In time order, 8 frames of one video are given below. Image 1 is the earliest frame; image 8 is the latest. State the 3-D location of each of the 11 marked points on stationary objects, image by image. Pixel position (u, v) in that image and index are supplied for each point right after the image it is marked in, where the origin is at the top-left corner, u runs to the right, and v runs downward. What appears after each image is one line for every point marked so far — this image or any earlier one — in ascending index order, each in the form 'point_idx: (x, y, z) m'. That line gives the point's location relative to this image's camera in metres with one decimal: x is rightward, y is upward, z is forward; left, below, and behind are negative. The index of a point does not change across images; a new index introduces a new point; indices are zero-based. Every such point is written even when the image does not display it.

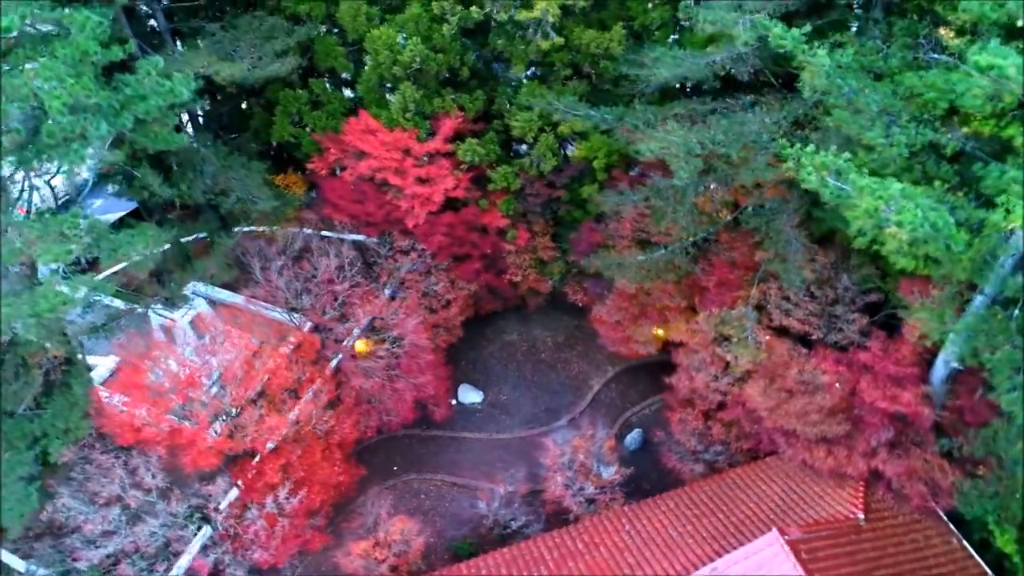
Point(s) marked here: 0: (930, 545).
0: (+6.5, -4.0, +11.3) m
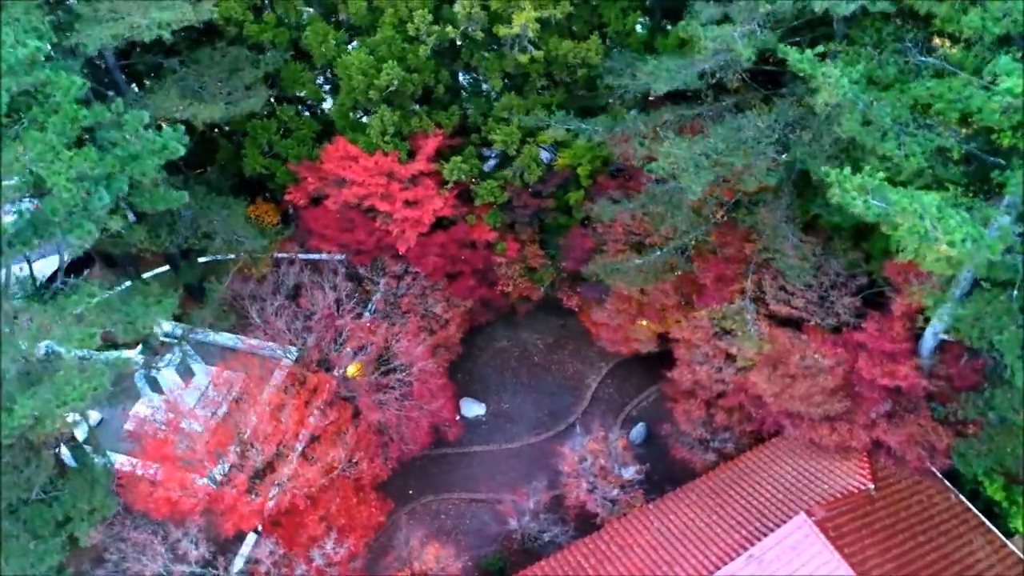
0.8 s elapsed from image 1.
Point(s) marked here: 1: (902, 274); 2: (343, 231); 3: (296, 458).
0: (+7.0, -3.6, +12.2) m
1: (+6.1, +0.3, +11.4) m
2: (-3.2, +1.1, +13.3) m
3: (-3.0, -2.4, +10.5) m
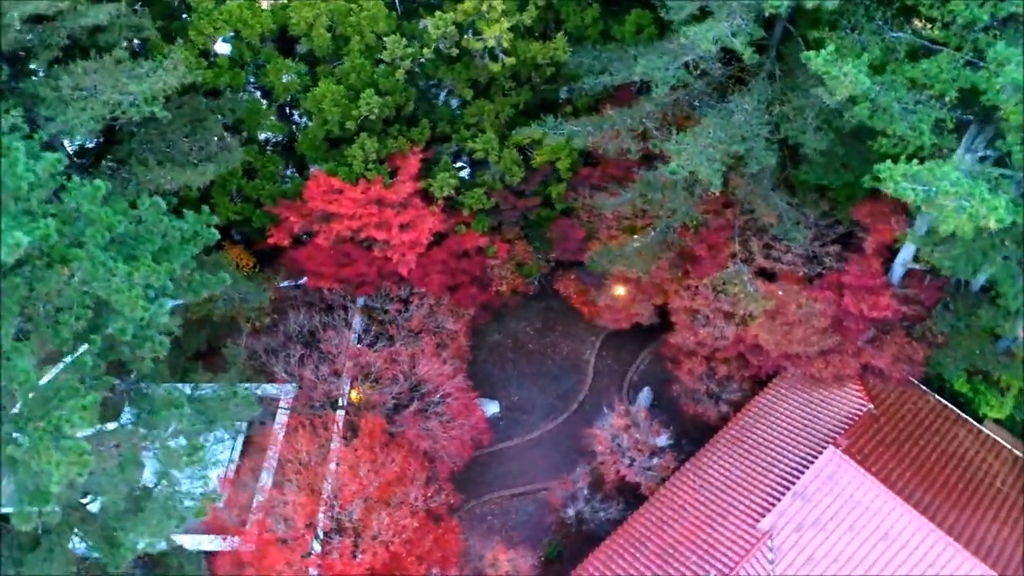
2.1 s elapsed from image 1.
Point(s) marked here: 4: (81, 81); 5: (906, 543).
0: (+7.8, -2.3, +13.9) m
1: (+6.3, +1.3, +12.7) m
2: (-3.1, +0.4, +13.1) m
3: (-1.9, -3.2, +10.6) m
4: (-6.0, +2.9, +10.1) m
5: (+6.0, -3.9, +11.1) m
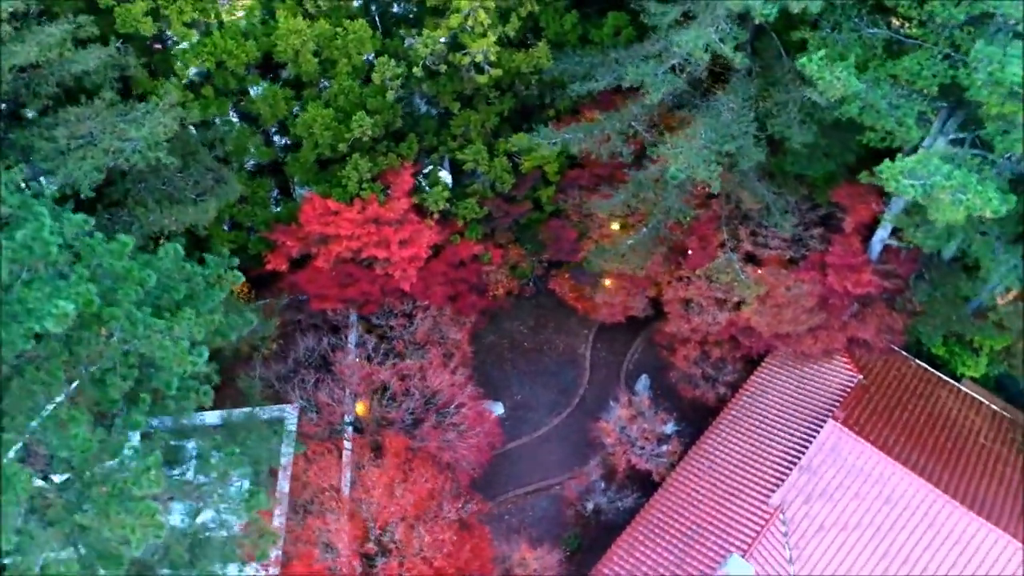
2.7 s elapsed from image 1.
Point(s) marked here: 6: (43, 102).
0: (+7.9, -1.7, +14.8) m
1: (+6.3, +1.7, +13.4) m
2: (-3.1, 0.0, +13.2) m
3: (-1.4, -3.5, +10.9) m
4: (-5.9, +2.2, +9.9) m
5: (+6.5, -3.5, +11.9) m
6: (-6.5, +2.6, +10.0) m
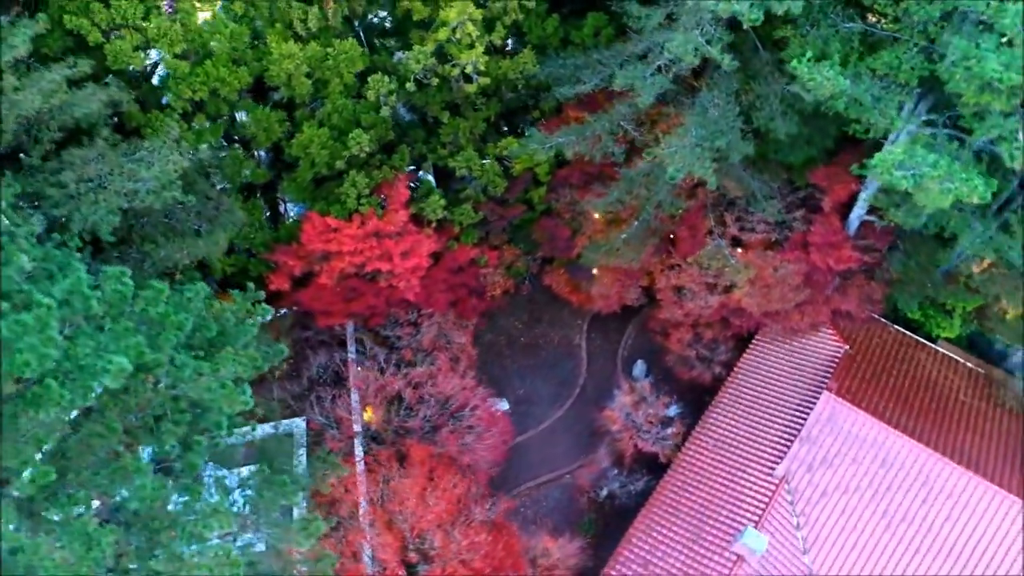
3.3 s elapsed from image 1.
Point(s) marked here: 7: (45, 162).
0: (+8.0, -1.1, +15.6) m
1: (+6.2, +2.1, +14.0) m
2: (-3.0, -0.2, +13.4) m
3: (-0.9, -3.7, +11.3) m
4: (-5.8, +1.6, +9.9) m
5: (+6.8, -3.1, +12.8) m
6: (-6.4, +1.9, +10.0) m
7: (-6.5, +1.7, +10.0) m
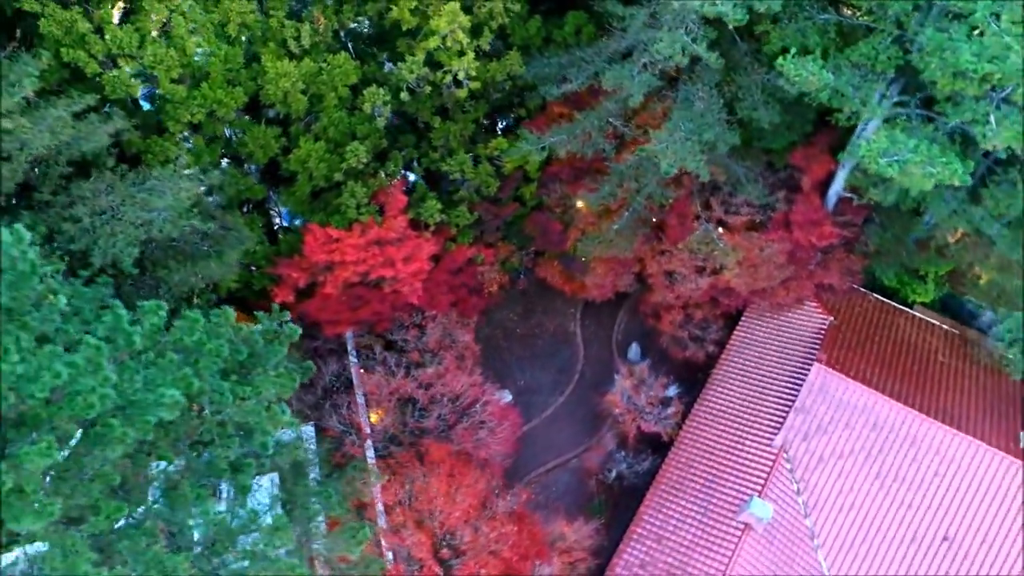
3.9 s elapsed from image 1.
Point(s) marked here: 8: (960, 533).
0: (+8.0, -0.5, +16.5) m
1: (+6.0, +2.6, +14.7) m
2: (-3.0, -0.4, +13.6) m
3: (-0.5, -3.8, +11.8) m
4: (-5.7, +1.2, +10.0) m
5: (+7.1, -2.6, +13.6) m
6: (-6.3, +1.5, +10.1) m
7: (-6.4, +1.3, +10.1) m
8: (+8.1, -4.4, +13.0) m
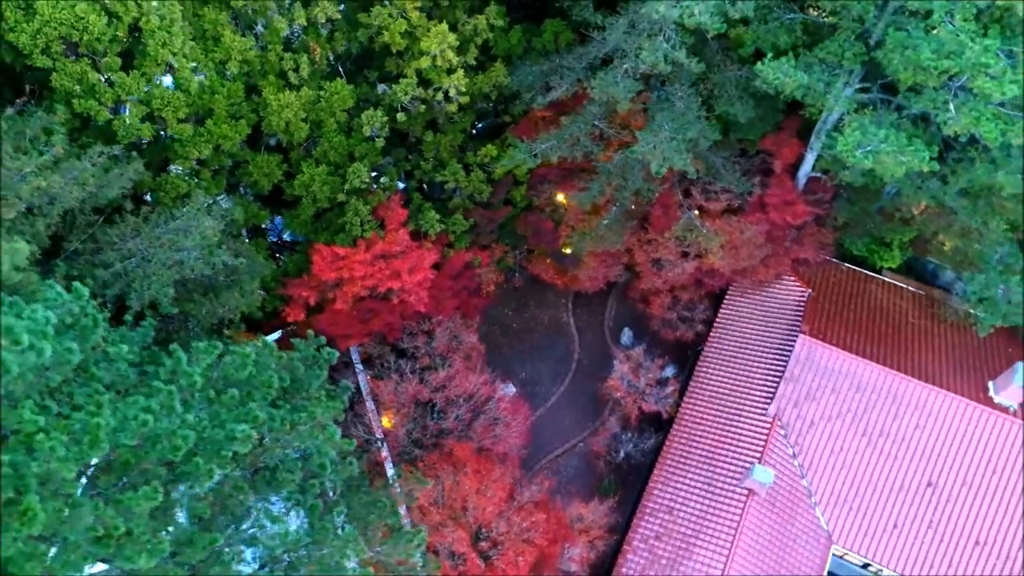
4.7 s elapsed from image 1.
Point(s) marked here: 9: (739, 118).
0: (+7.9, +0.2, +17.6) m
1: (+5.8, +3.1, +15.6) m
2: (-2.8, -0.7, +14.2) m
3: (-0.1, -3.9, +12.6) m
4: (-5.5, +0.6, +10.4) m
5: (+7.3, -2.0, +14.7) m
6: (-6.1, +0.8, +10.4) m
7: (-6.2, +0.6, +10.5) m
8: (+8.5, -3.7, +14.3) m
9: (+4.2, +3.2, +13.6) m
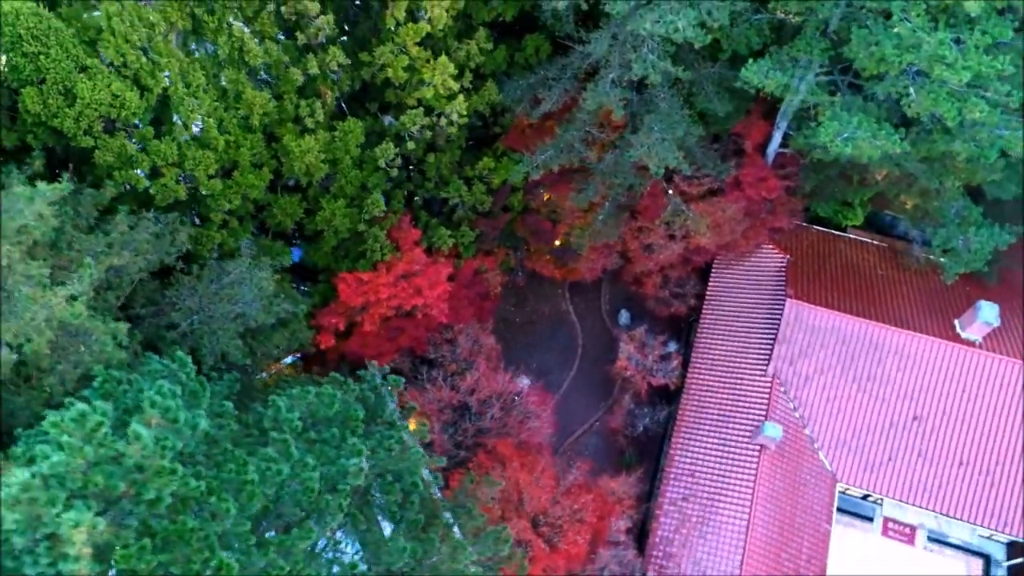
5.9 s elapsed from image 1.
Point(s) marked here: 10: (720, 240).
0: (+7.9, +1.2, +19.2) m
1: (+5.6, +3.7, +17.0) m
2: (-2.4, -1.1, +15.1) m
3: (+0.9, -4.0, +13.8) m
4: (-4.9, -0.3, +11.1) m
5: (+7.8, -1.2, +16.4) m
6: (-5.6, -0.1, +11.0) m
7: (-5.6, -0.3, +11.1) m
8: (+9.2, -2.7, +16.1) m
9: (+4.2, +3.6, +14.9) m
10: (+5.0, +1.1, +17.3) m
